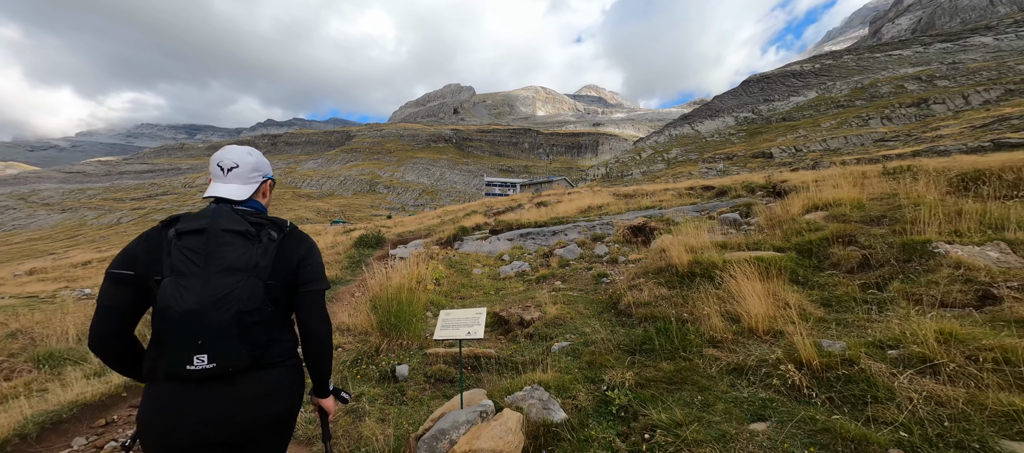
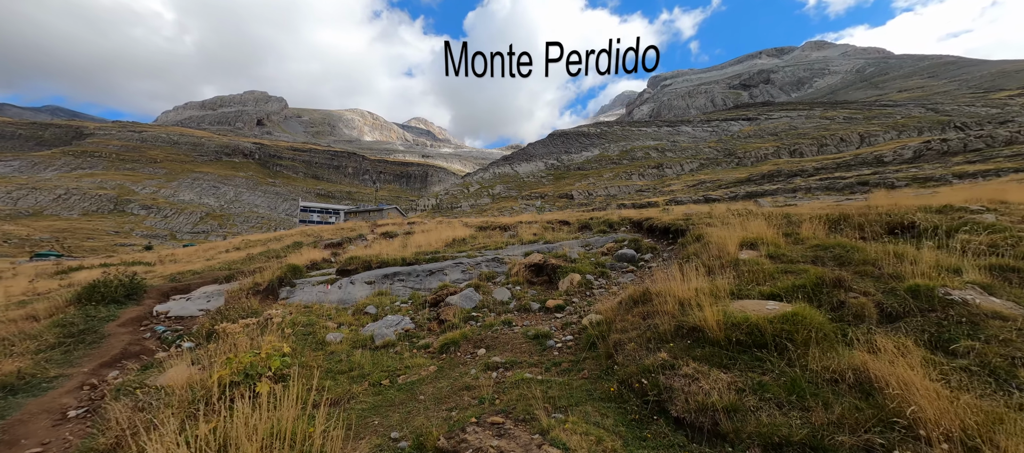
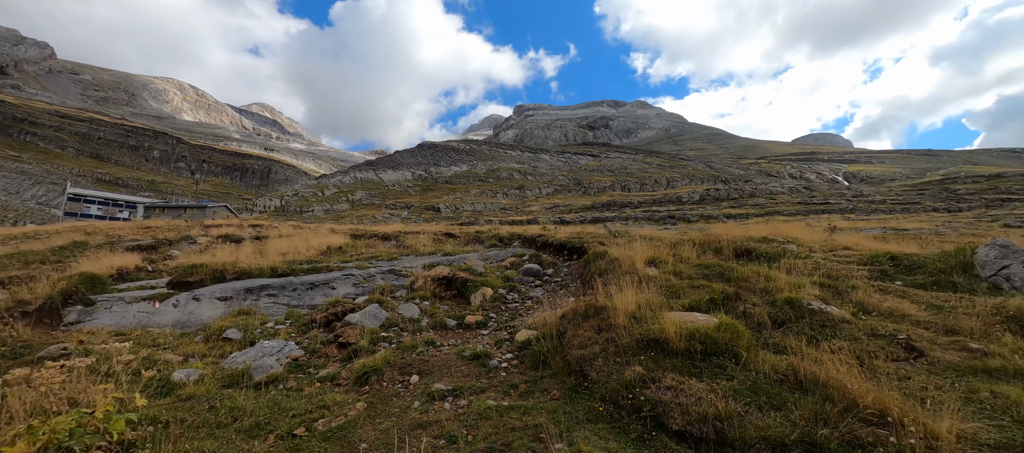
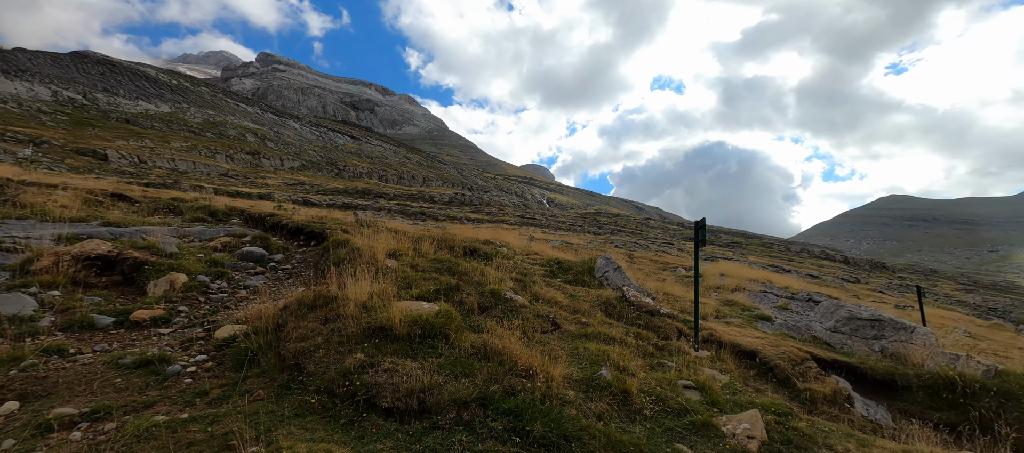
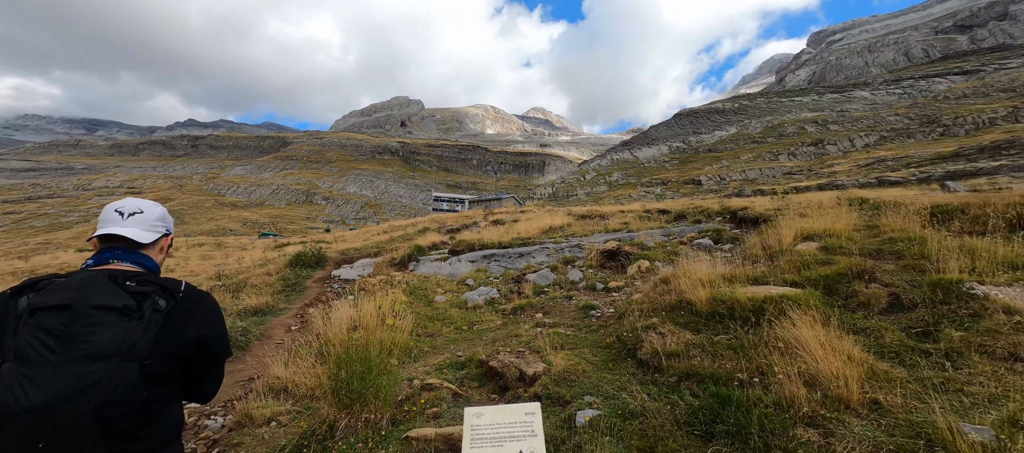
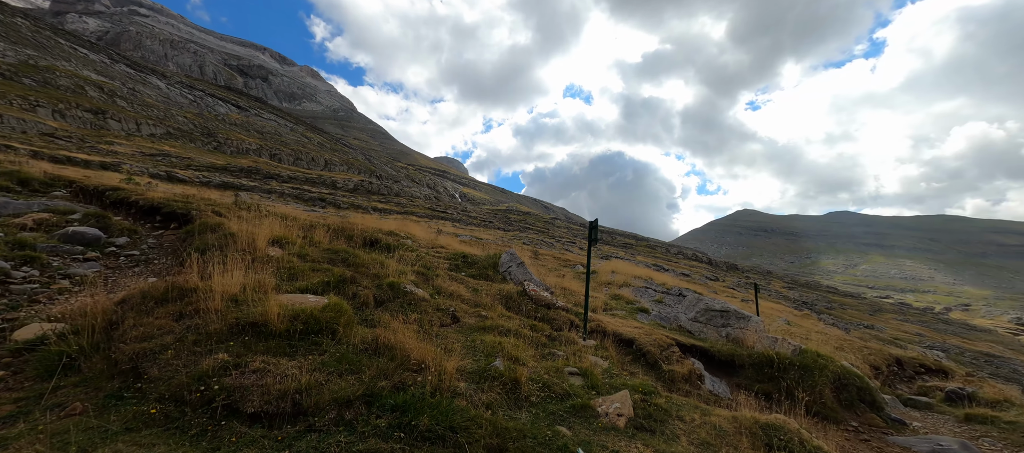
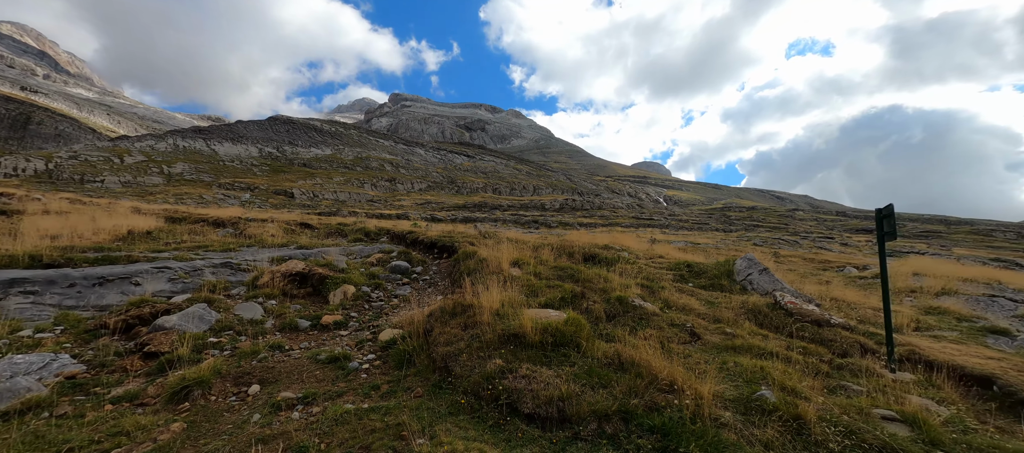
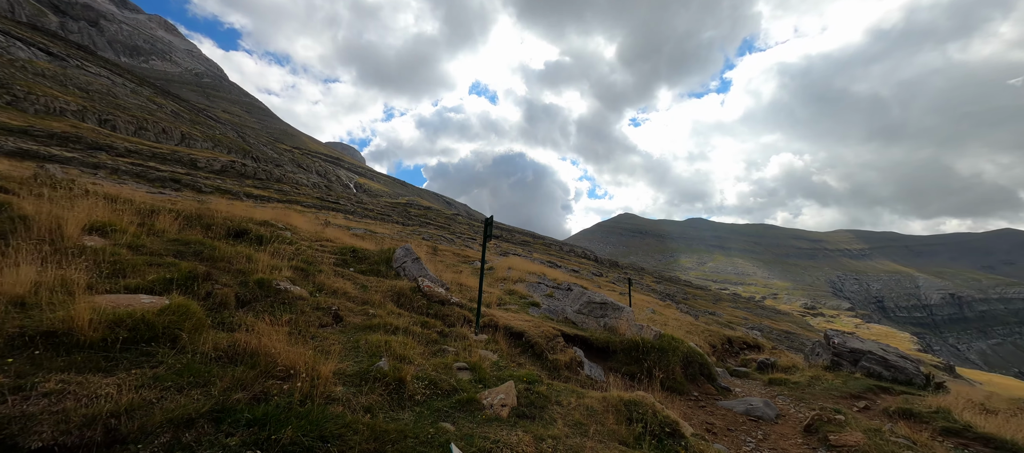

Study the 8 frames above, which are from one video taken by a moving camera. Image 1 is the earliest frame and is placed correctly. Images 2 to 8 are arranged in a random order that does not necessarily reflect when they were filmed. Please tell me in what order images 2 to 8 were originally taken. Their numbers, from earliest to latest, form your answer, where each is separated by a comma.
5, 2, 3, 7, 4, 6, 8
